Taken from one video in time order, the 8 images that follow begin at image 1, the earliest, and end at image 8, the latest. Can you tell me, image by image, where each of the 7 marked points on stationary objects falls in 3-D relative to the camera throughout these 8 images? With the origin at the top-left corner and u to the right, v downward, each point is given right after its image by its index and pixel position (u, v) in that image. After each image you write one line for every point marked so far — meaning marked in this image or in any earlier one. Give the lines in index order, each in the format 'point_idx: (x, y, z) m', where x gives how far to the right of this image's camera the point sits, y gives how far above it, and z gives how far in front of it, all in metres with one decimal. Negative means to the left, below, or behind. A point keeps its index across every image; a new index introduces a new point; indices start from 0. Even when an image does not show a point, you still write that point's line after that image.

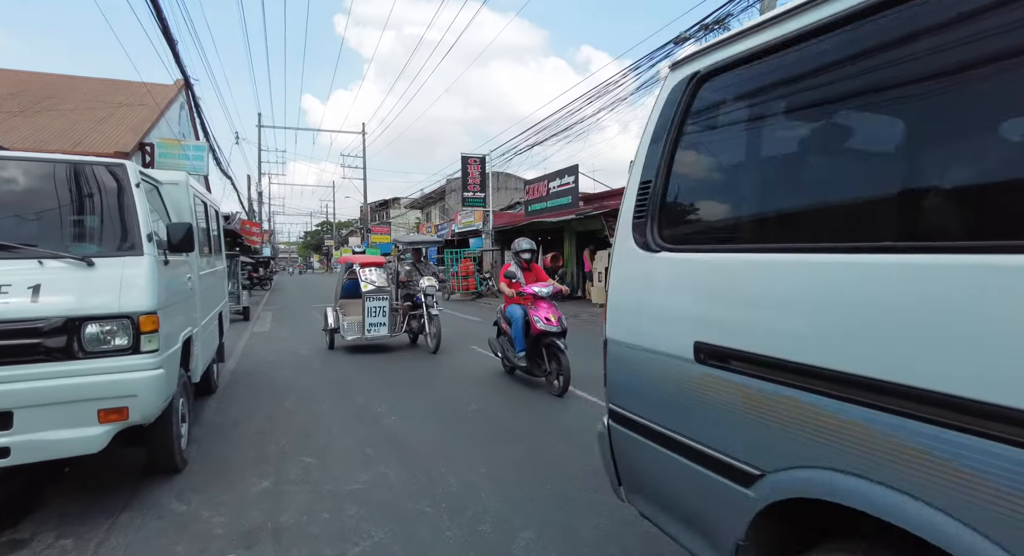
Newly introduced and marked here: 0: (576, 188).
0: (+2.5, +3.4, +17.1) m
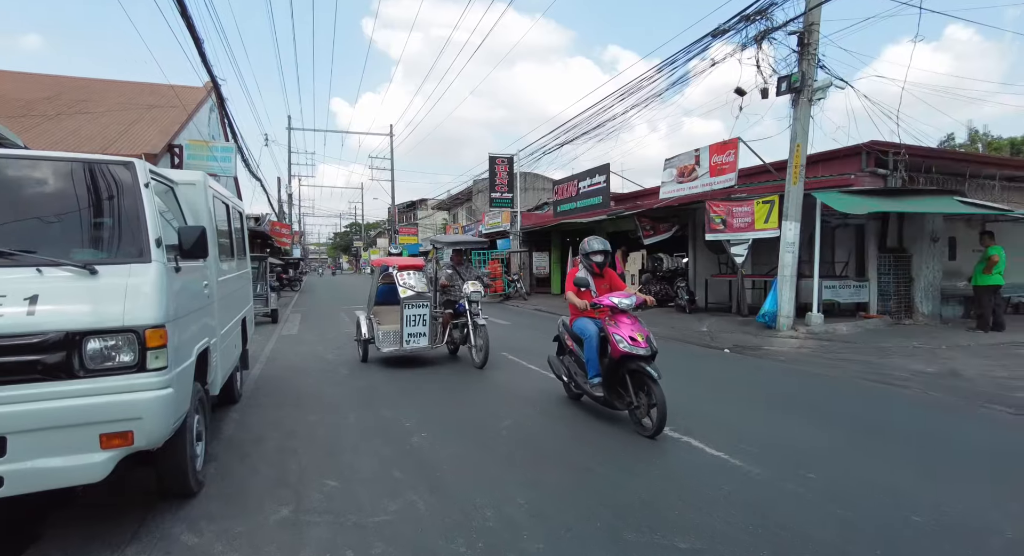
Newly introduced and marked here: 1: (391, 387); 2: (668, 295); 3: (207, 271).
0: (+3.5, +3.3, +16.6) m
1: (-1.6, -1.4, +5.9) m
2: (+4.9, -0.5, +14.6) m
3: (-2.4, +0.1, +3.5) m
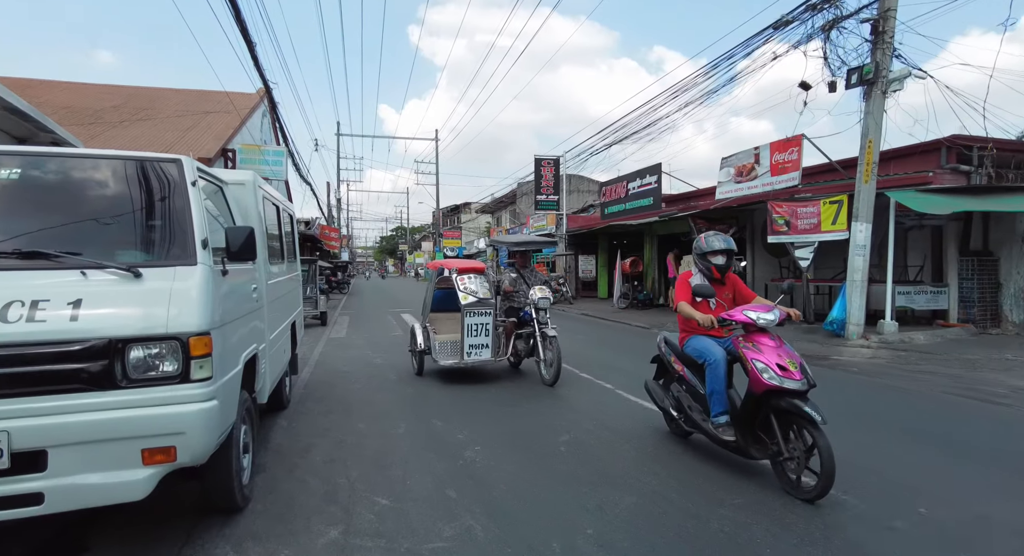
0: (+5.1, +3.1, +15.9) m
1: (-0.9, -1.5, +5.7) m
2: (+6.3, -0.7, +13.8) m
3: (-1.9, 0.0, +3.4) m
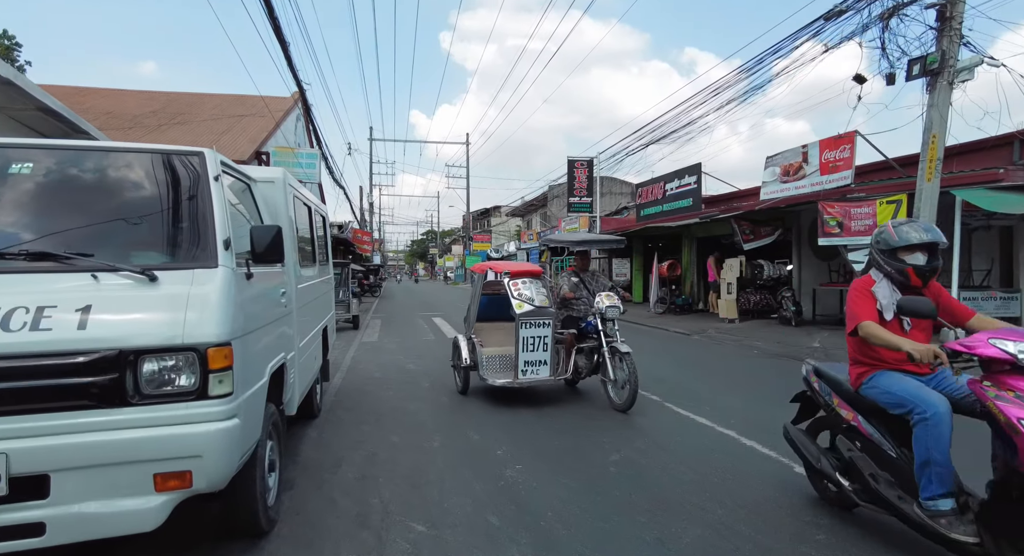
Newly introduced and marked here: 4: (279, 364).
0: (+6.2, +3.0, +15.2) m
1: (-0.4, -1.5, +5.4) m
2: (+7.3, -0.8, +13.0) m
3: (-1.6, 0.0, +3.2) m
4: (-1.5, -0.6, +3.0) m
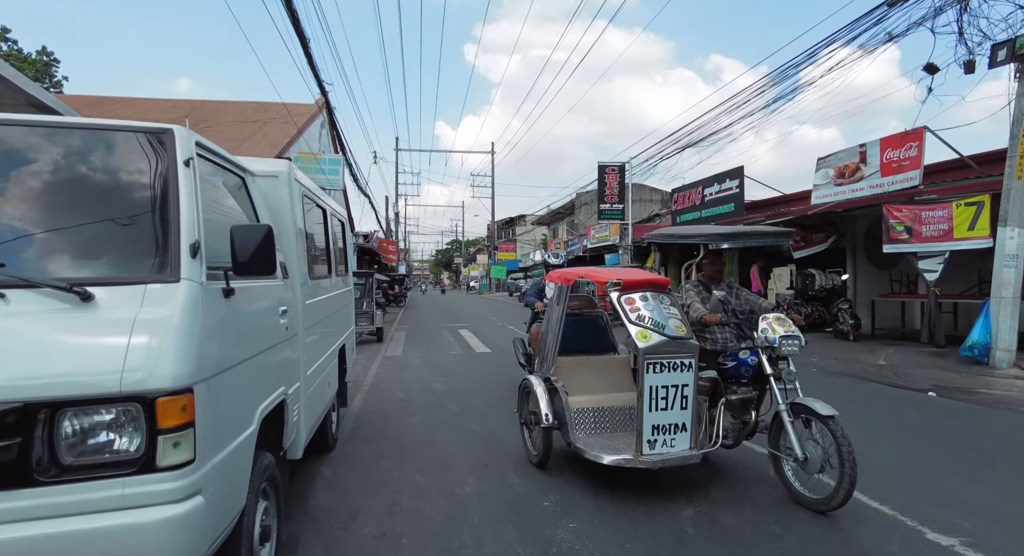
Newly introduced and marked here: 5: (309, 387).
0: (+7.2, +2.7, +14.2) m
1: (0.0, -1.6, +4.7) m
2: (+8.1, -1.1, +11.9) m
3: (-1.3, -0.1, +2.6) m
4: (-1.2, -0.6, +2.3) m
5: (-1.3, -0.7, +3.0) m
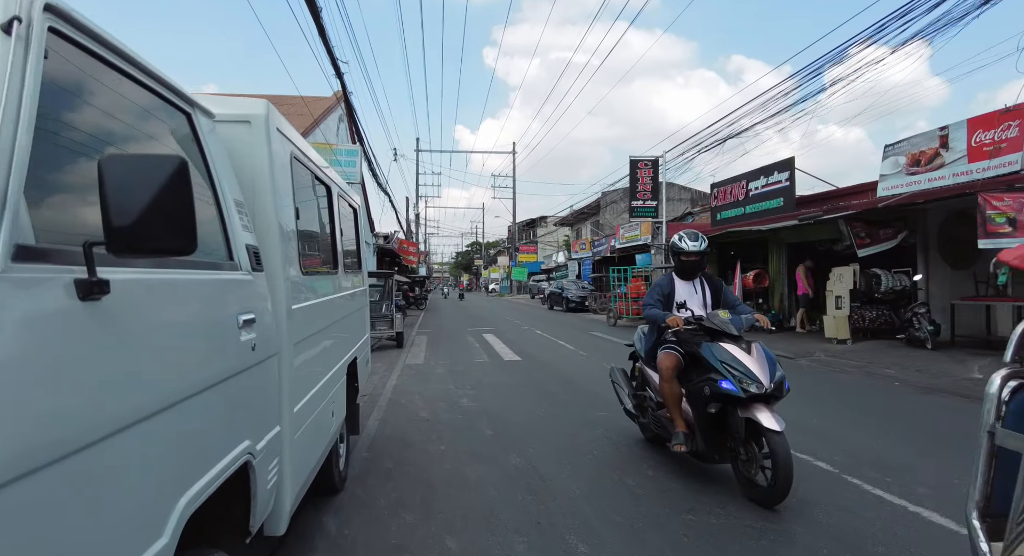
0: (+8.0, +2.6, +13.0) m
1: (+0.4, -1.6, +3.7) m
2: (+8.8, -1.1, +10.6) m
3: (-0.9, 0.0, +1.7) m
4: (-0.9, -0.6, +1.4) m
5: (-1.0, -0.7, +2.1) m
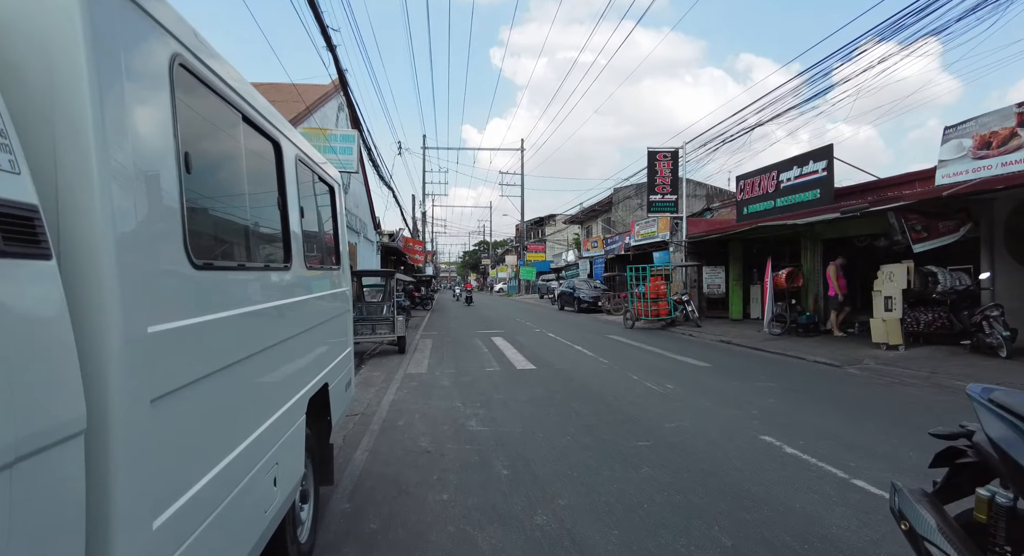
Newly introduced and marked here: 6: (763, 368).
0: (+8.3, +2.6, +11.9) m
1: (+0.6, -1.6, +2.7) m
2: (+9.0, -1.0, +9.5) m
3: (-0.8, 0.0, +0.7) m
4: (-0.8, -0.6, +0.5) m
5: (-0.9, -0.7, +1.1) m
6: (+4.8, -1.8, +8.8) m
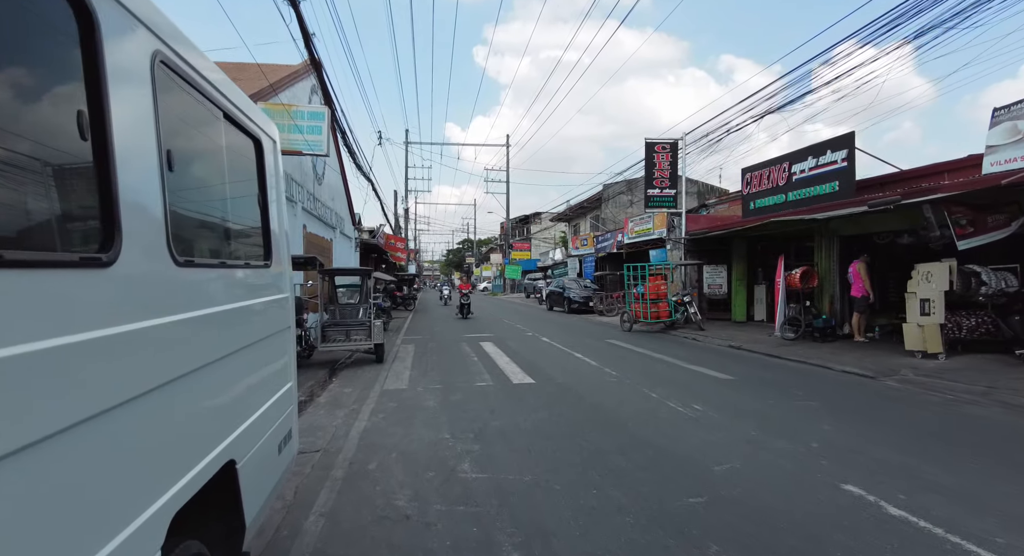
0: (+8.1, +2.7, +10.9) m
1: (+0.7, -1.6, +1.5) m
2: (+8.9, -1.1, +8.6) m
3: (-0.6, -0.1, -0.5) m
4: (-0.5, -0.6, -0.8) m
5: (-0.7, -0.7, -0.1) m
6: (+4.8, -1.8, +7.8) m
